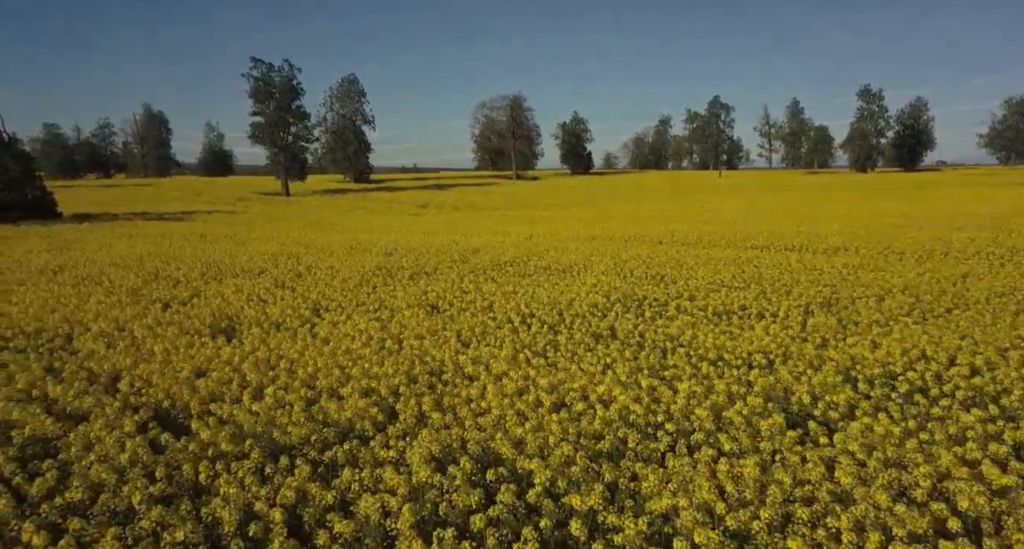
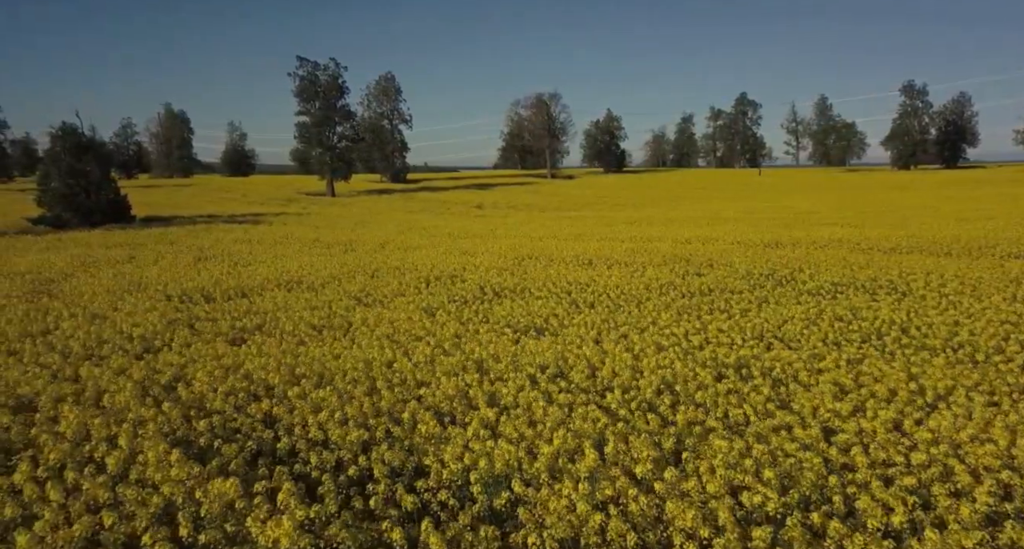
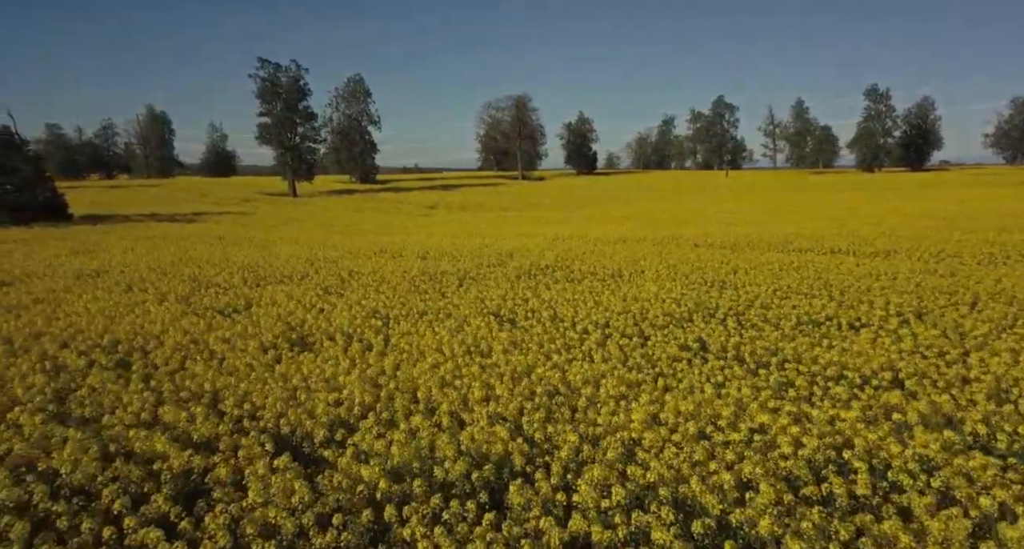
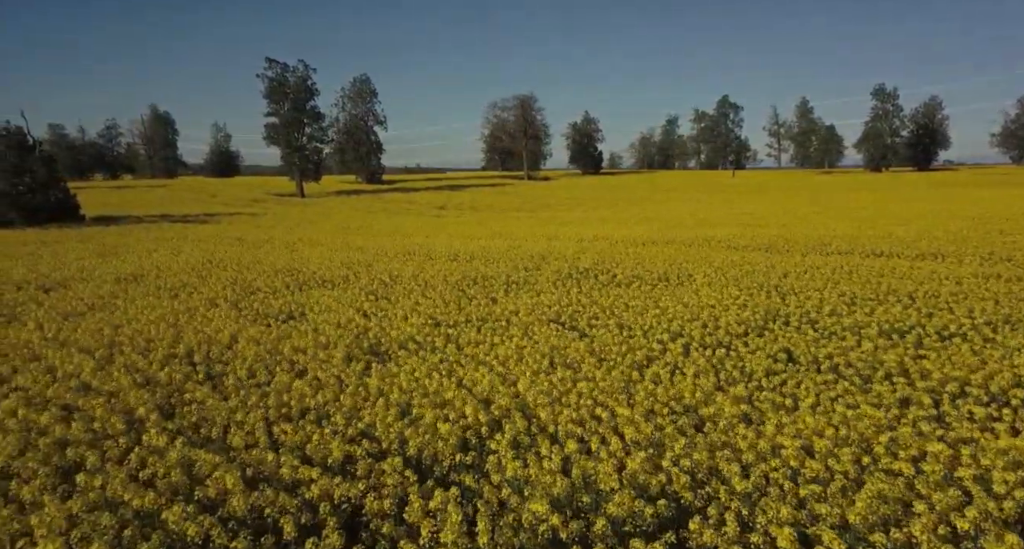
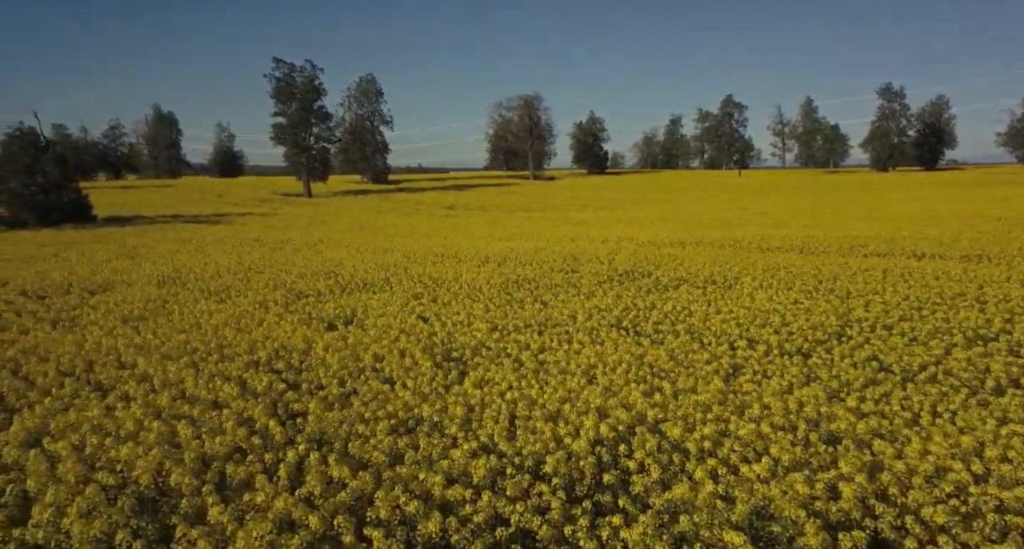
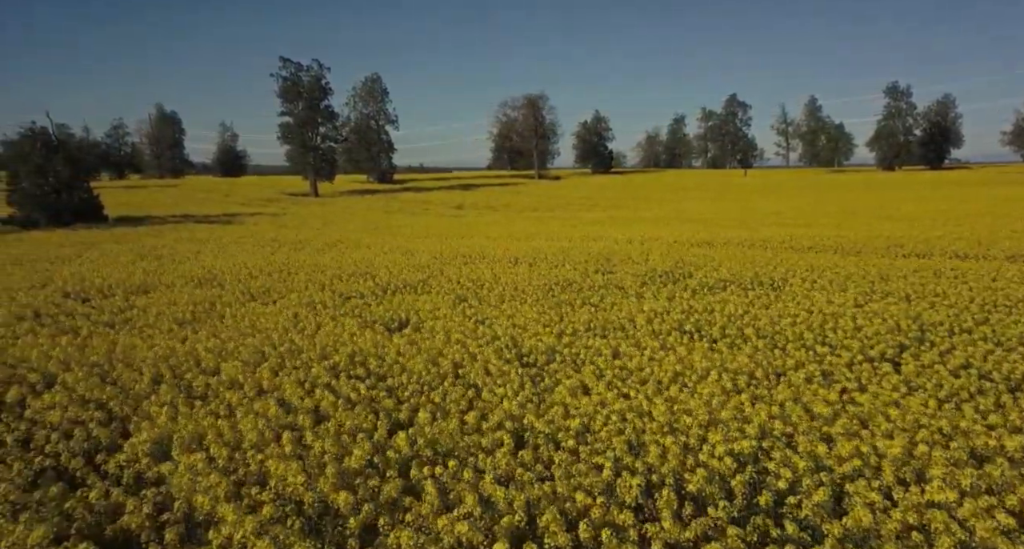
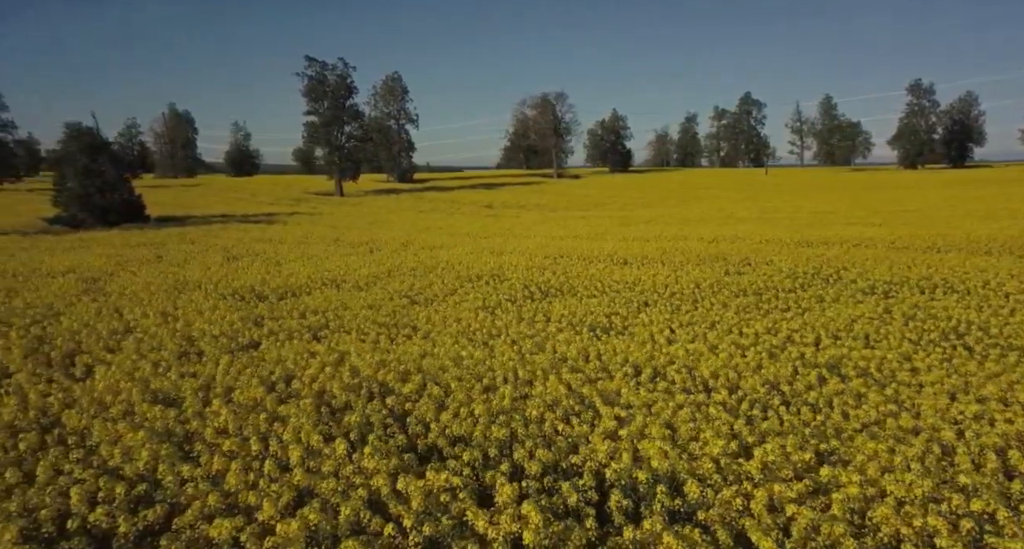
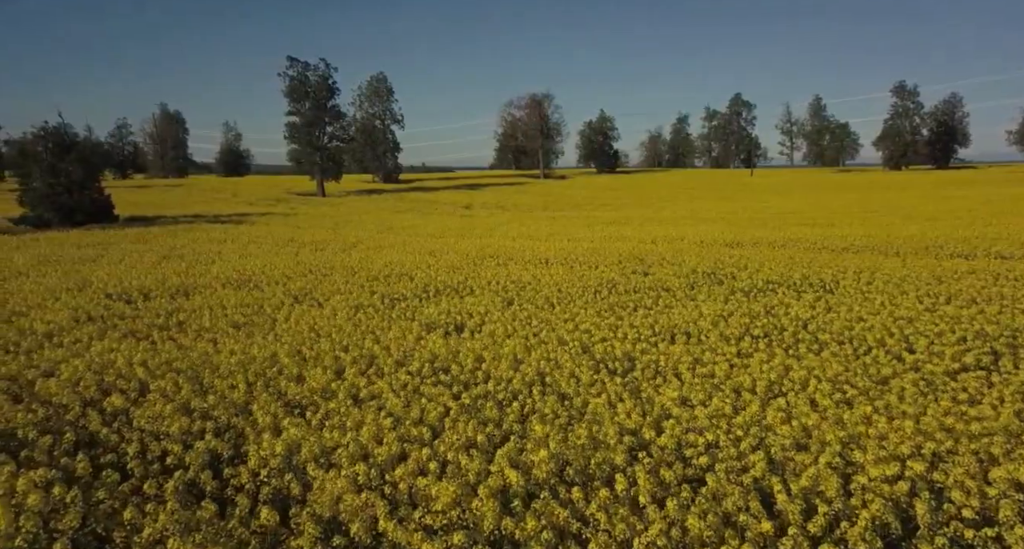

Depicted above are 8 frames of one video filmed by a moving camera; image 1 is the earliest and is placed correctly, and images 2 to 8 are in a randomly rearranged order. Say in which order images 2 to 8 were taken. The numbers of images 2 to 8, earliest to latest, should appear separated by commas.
3, 4, 5, 6, 8, 2, 7
